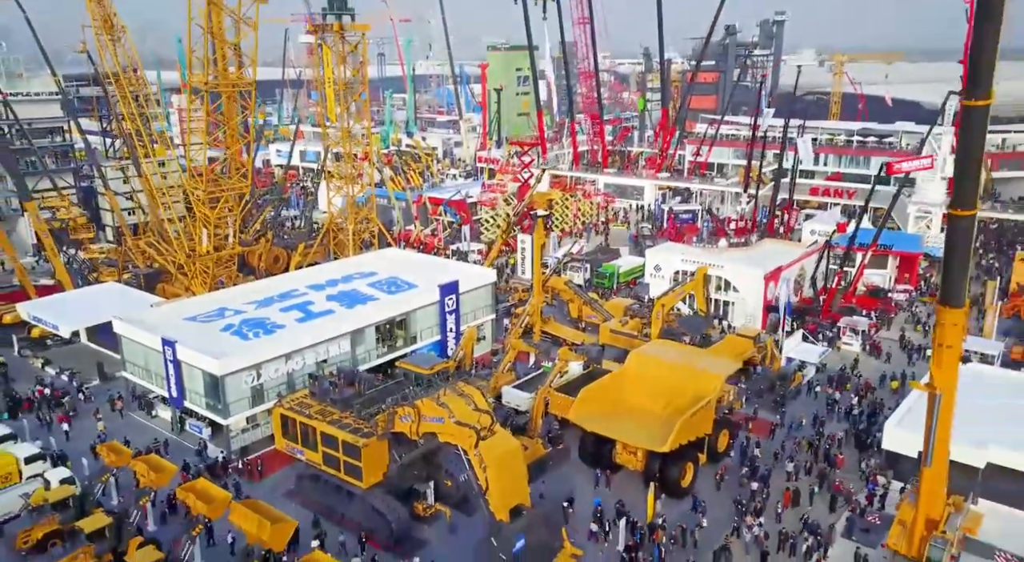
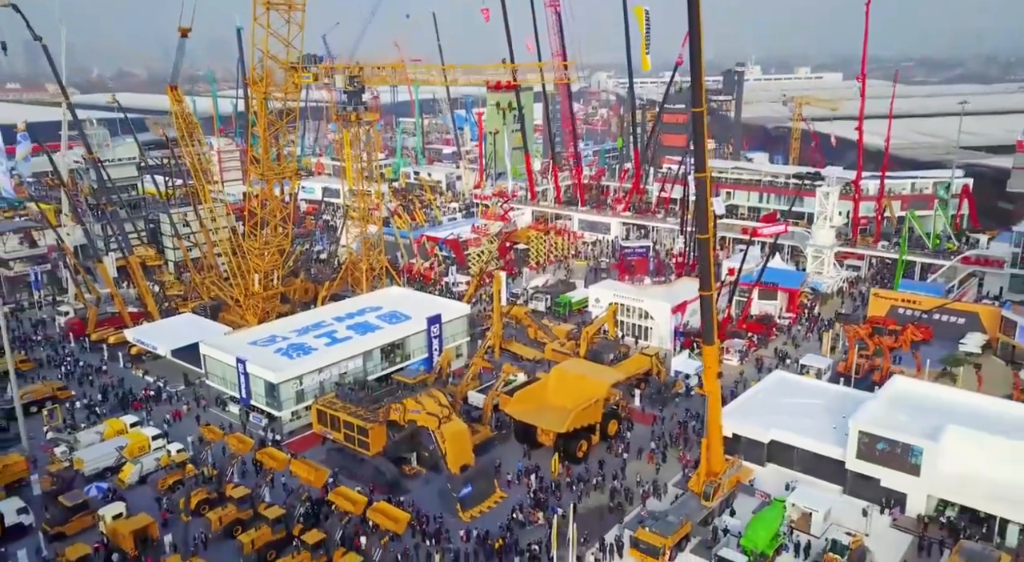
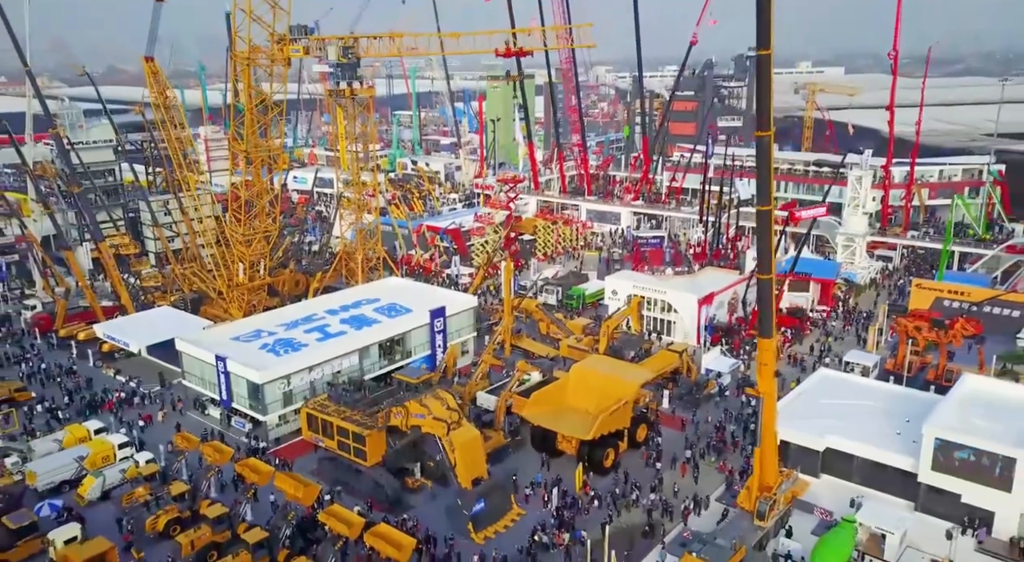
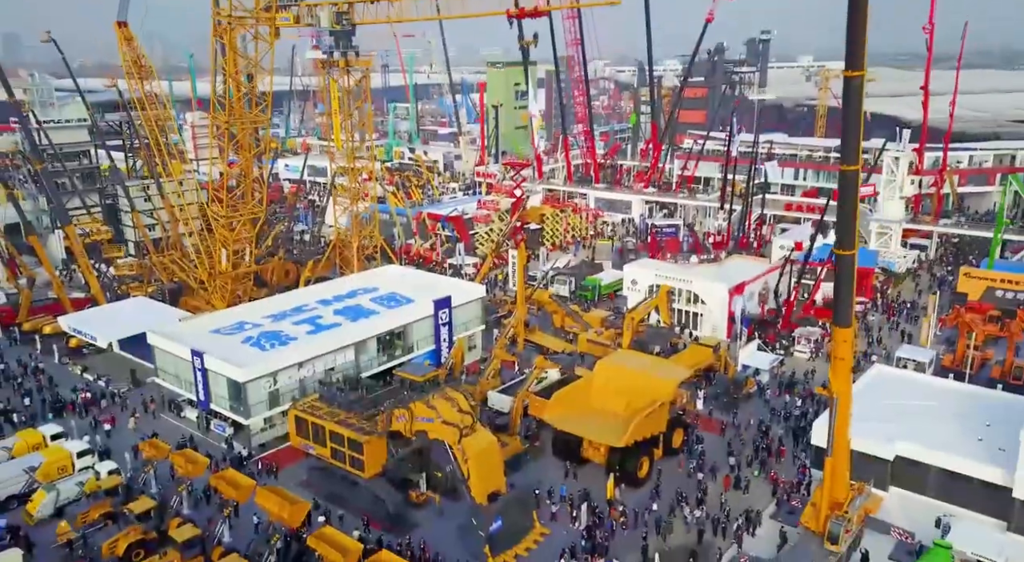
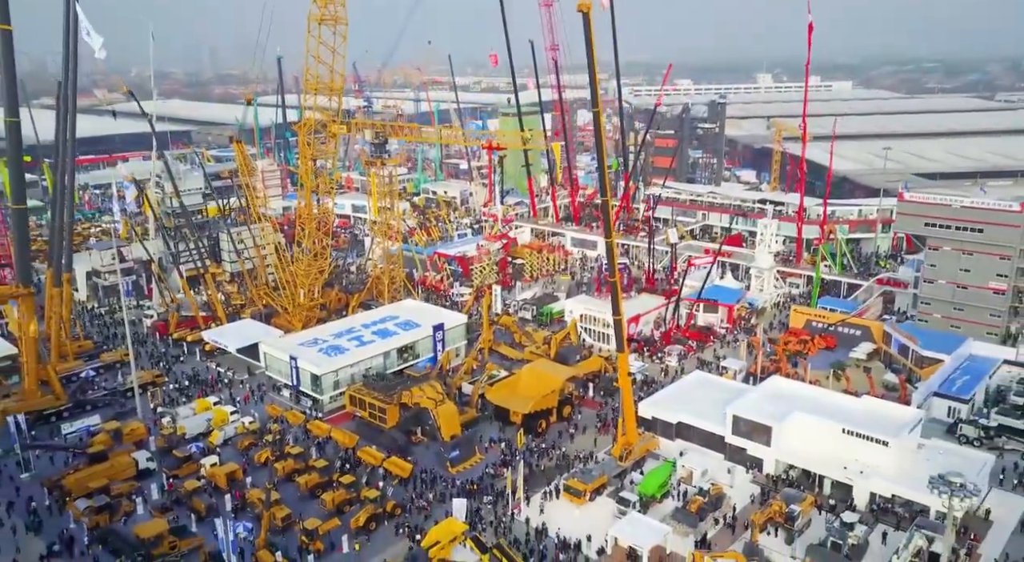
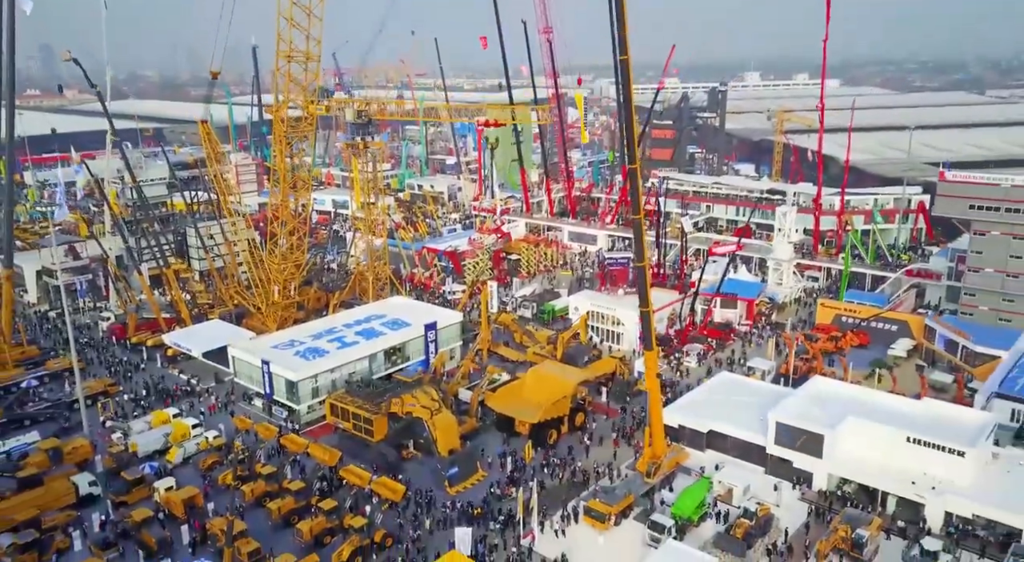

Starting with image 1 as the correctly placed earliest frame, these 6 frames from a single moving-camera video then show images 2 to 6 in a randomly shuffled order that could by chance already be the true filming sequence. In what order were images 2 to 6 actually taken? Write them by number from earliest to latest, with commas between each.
4, 3, 2, 6, 5
